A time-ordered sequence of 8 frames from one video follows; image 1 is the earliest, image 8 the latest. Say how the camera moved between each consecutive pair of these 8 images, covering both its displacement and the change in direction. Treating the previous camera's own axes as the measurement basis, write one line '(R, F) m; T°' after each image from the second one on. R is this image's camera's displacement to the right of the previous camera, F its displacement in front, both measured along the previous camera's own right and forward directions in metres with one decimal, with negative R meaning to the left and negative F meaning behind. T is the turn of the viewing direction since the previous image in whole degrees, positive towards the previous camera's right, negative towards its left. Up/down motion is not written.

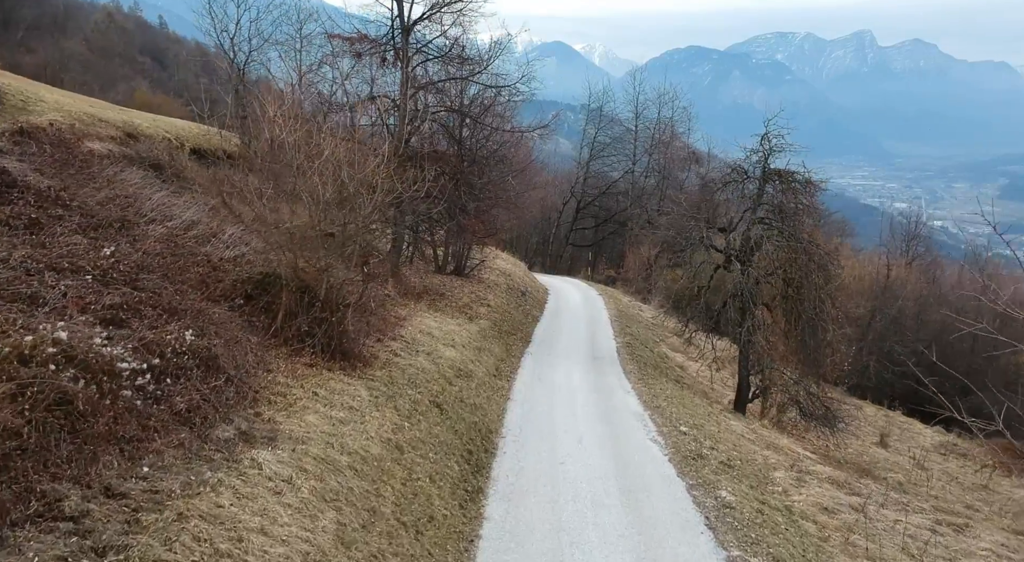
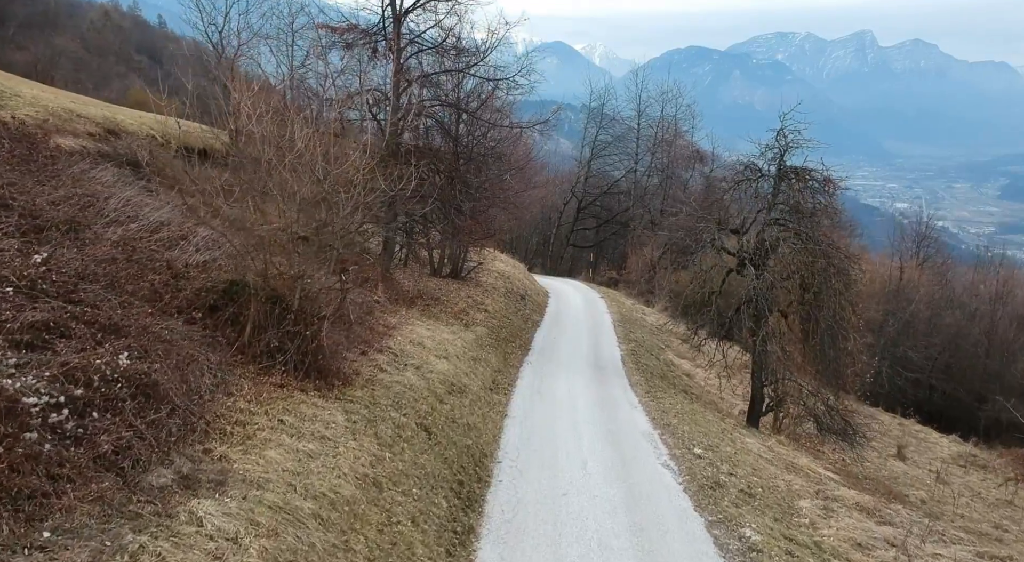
(0.0, +1.4) m; 0°
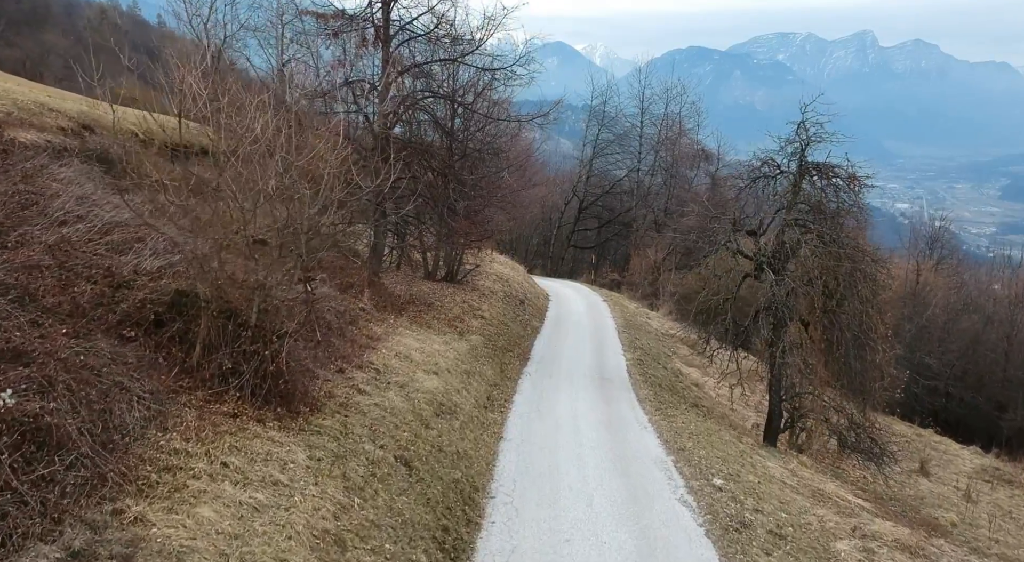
(+0.1, +1.7) m; 0°
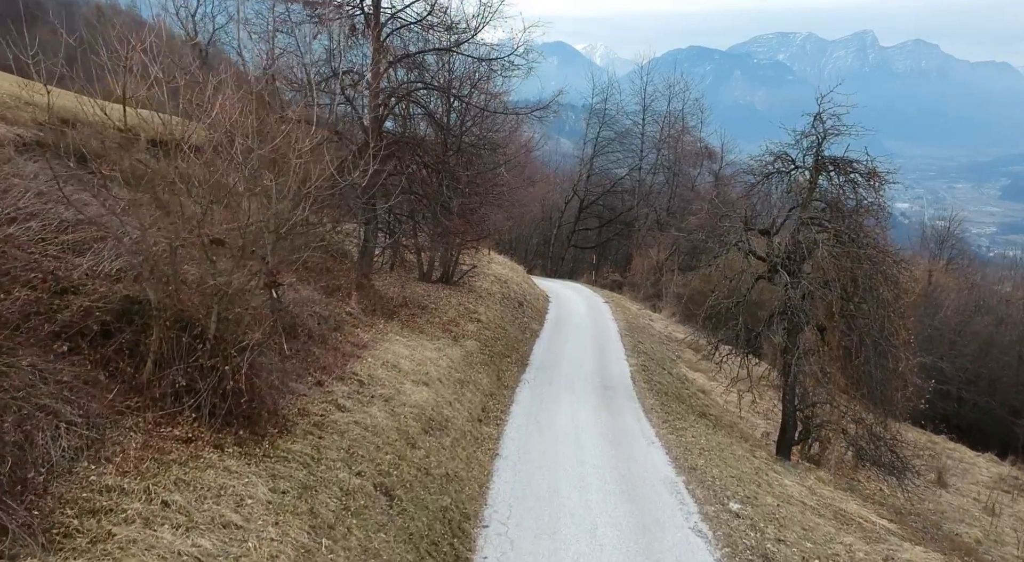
(+0.1, +1.2) m; 0°
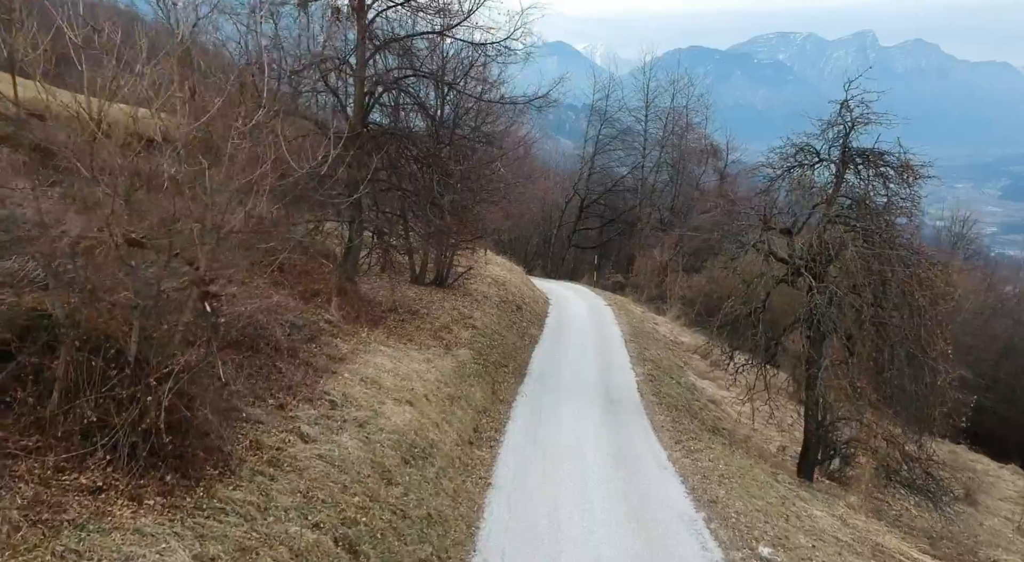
(+0.1, +1.6) m; 0°
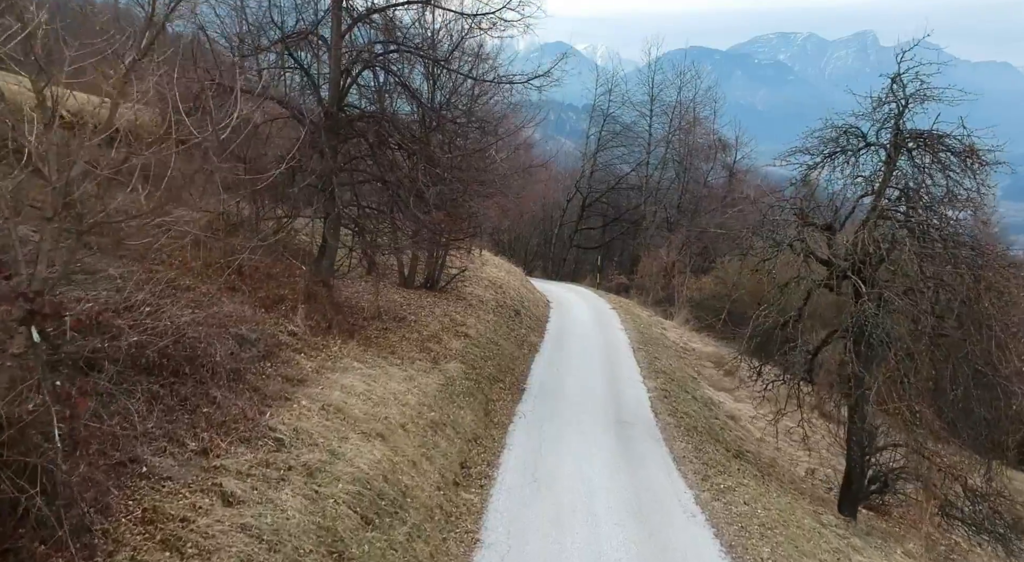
(+0.1, +2.4) m; 0°
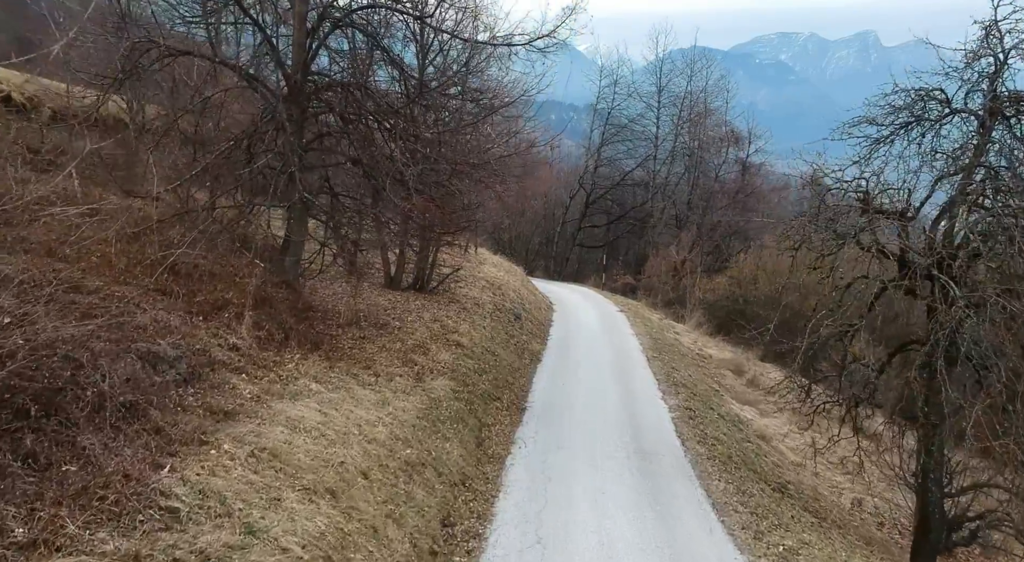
(0.0, +2.8) m; 0°
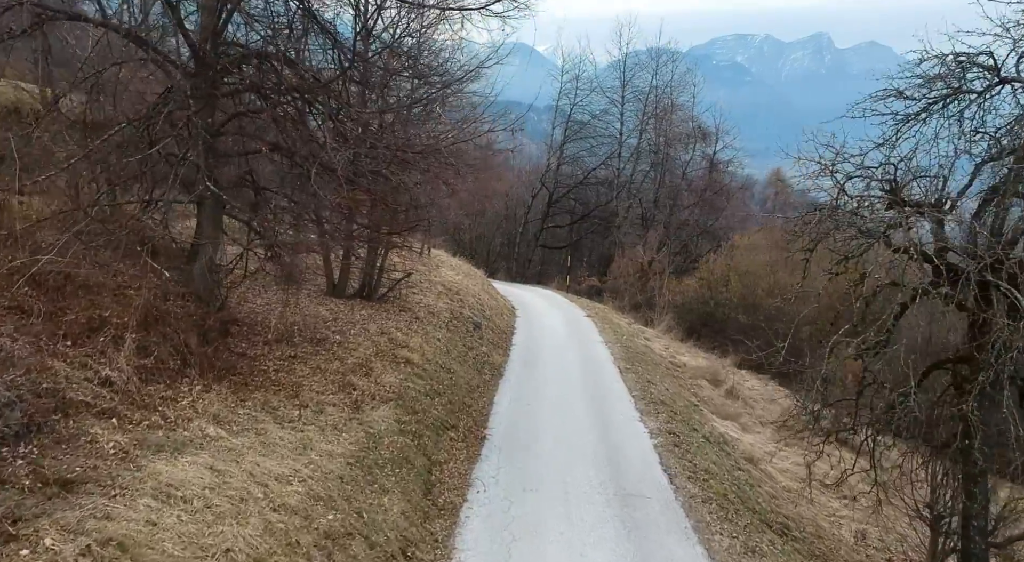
(+0.1, +2.3) m; +2°
